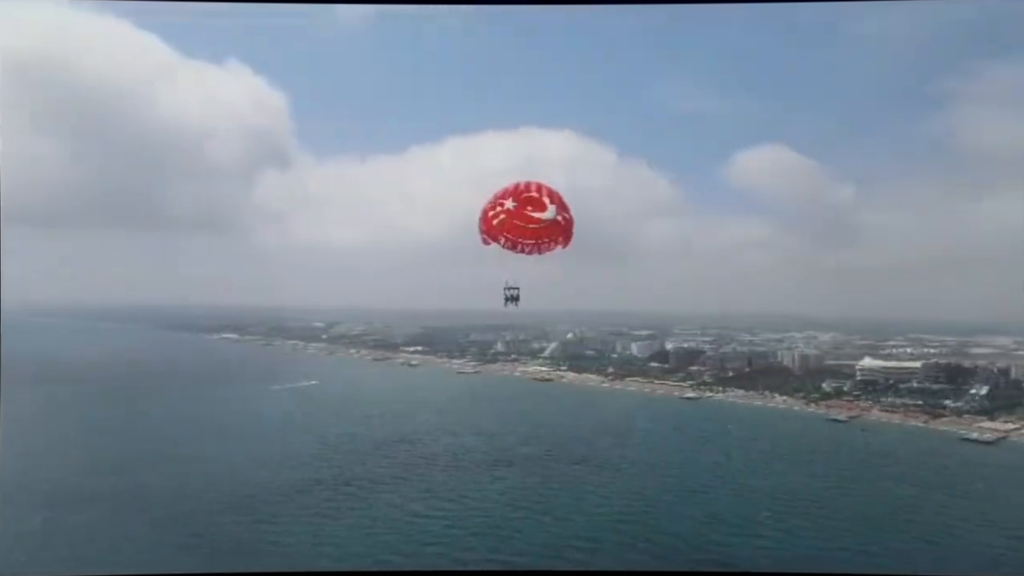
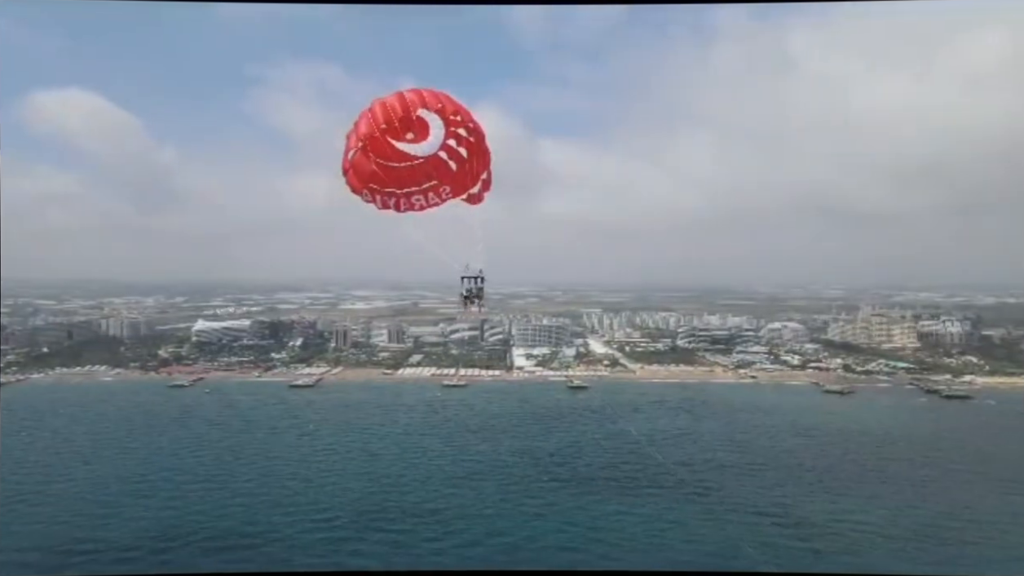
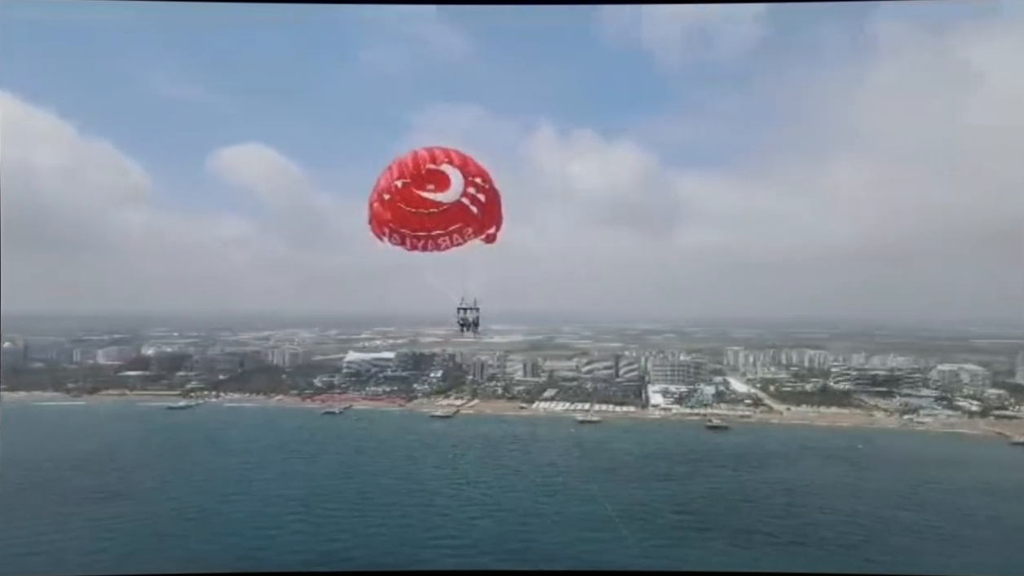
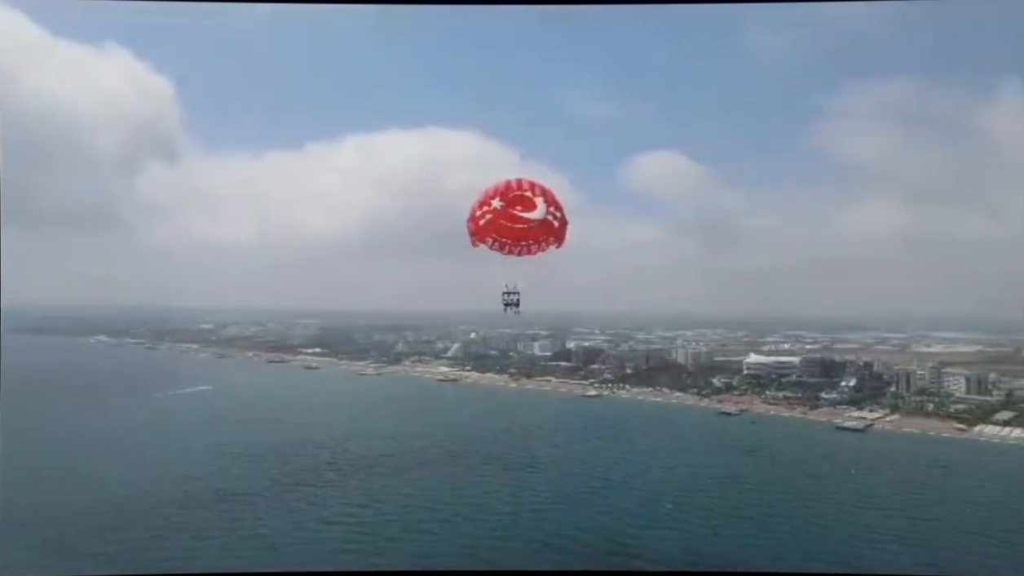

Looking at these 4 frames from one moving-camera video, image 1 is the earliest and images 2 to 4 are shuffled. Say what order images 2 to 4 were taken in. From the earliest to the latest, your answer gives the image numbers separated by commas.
4, 3, 2
